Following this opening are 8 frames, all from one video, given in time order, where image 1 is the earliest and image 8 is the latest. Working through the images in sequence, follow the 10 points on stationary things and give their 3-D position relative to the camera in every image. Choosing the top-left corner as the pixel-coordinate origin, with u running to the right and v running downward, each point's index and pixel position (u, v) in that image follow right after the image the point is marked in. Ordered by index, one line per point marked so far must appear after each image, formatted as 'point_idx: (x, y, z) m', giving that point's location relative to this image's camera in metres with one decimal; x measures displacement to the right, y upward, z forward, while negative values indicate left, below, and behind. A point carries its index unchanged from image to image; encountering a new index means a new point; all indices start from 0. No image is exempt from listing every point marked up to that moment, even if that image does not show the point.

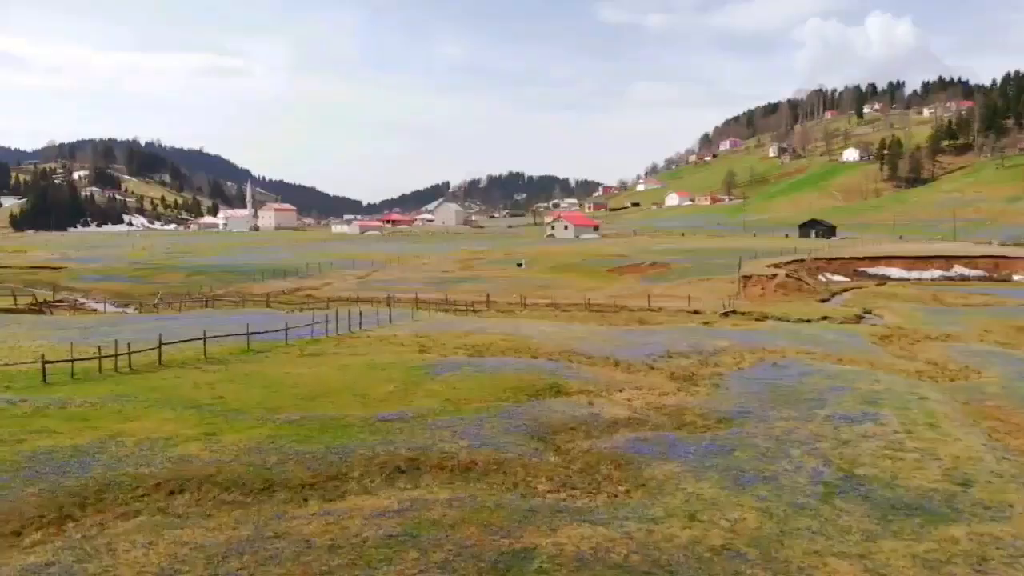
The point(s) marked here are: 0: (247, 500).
0: (-7.1, -5.6, +20.0) m
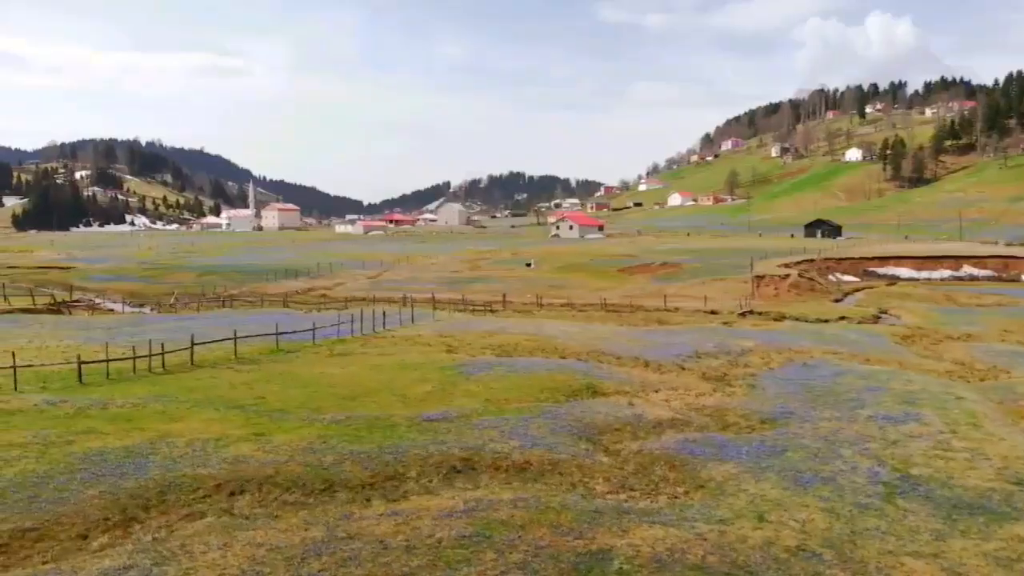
0: (-5.4, -5.6, +19.9) m
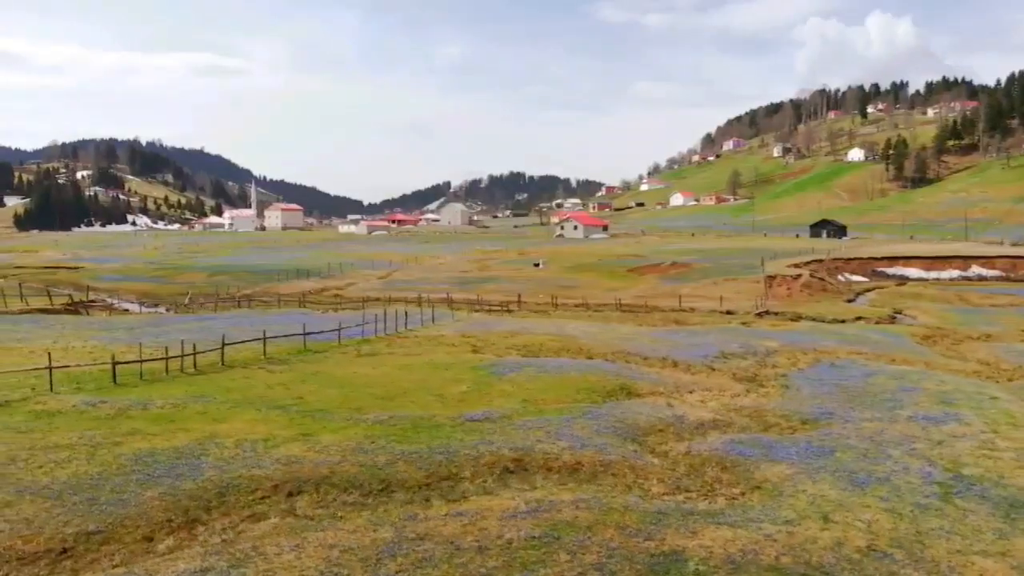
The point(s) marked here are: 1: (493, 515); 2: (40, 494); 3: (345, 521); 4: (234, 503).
0: (-3.8, -5.6, +19.9) m
1: (-0.4, -5.6, +18.5) m
2: (-12.4, -5.4, +19.5) m
3: (-4.1, -5.7, +18.3) m
4: (-7.2, -5.6, +19.6) m
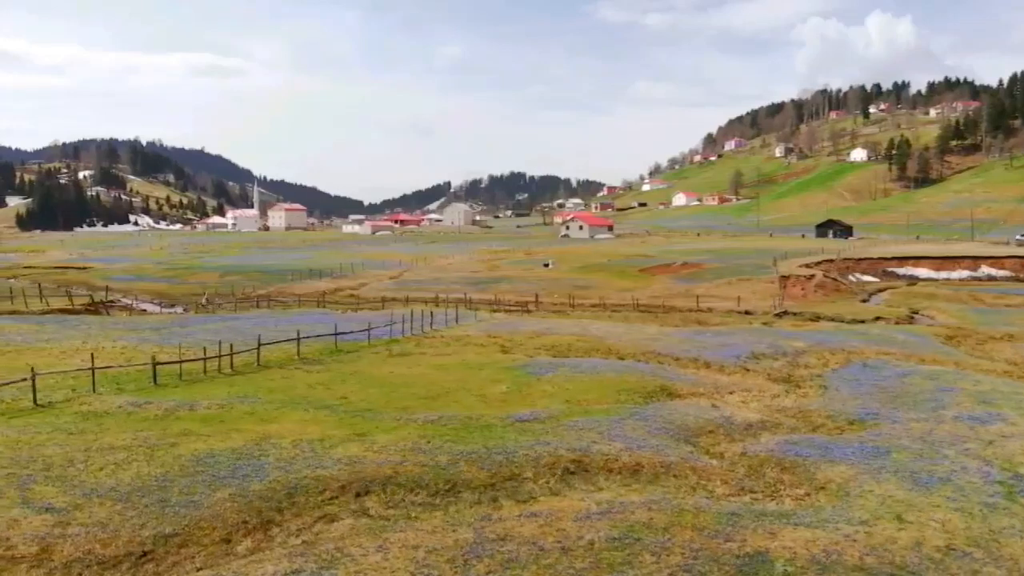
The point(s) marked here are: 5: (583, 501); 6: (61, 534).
0: (-2.0, -5.7, +19.9) m
1: (+1.4, -5.6, +18.4) m
2: (-10.5, -5.4, +19.5) m
3: (-2.2, -5.7, +18.3) m
4: (-5.4, -5.6, +19.6) m
5: (+1.9, -5.6, +19.6) m
6: (-10.4, -5.7, +17.3) m
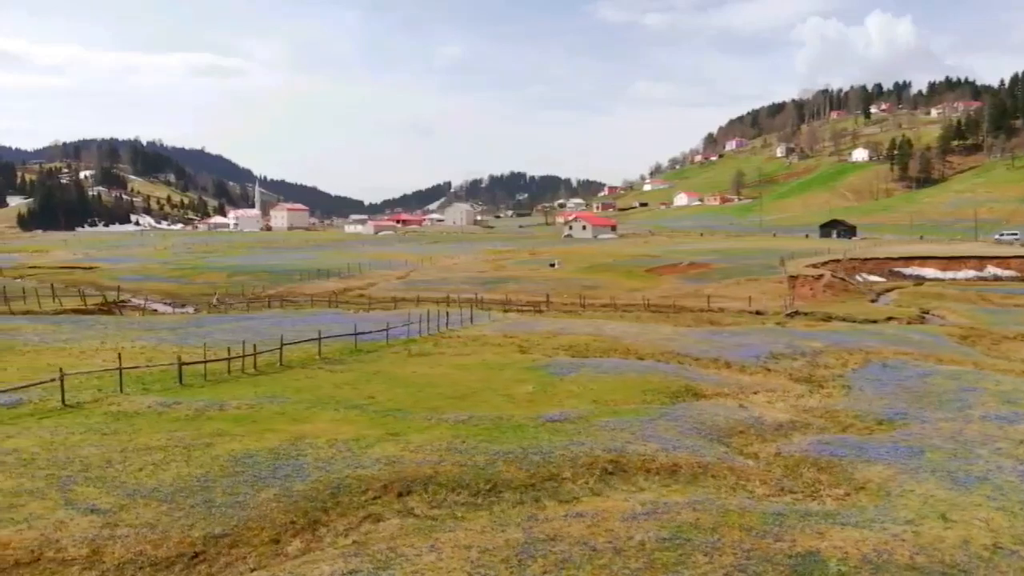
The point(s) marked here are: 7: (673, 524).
0: (-0.8, -5.7, +19.9) m
1: (+2.6, -5.7, +18.5) m
2: (-9.4, -5.4, +19.5) m
3: (-1.1, -5.7, +18.3) m
4: (-4.3, -5.6, +19.6) m
5: (+3.0, -5.6, +19.7) m
6: (-9.3, -5.7, +17.3) m
7: (+3.9, -5.7, +18.0) m
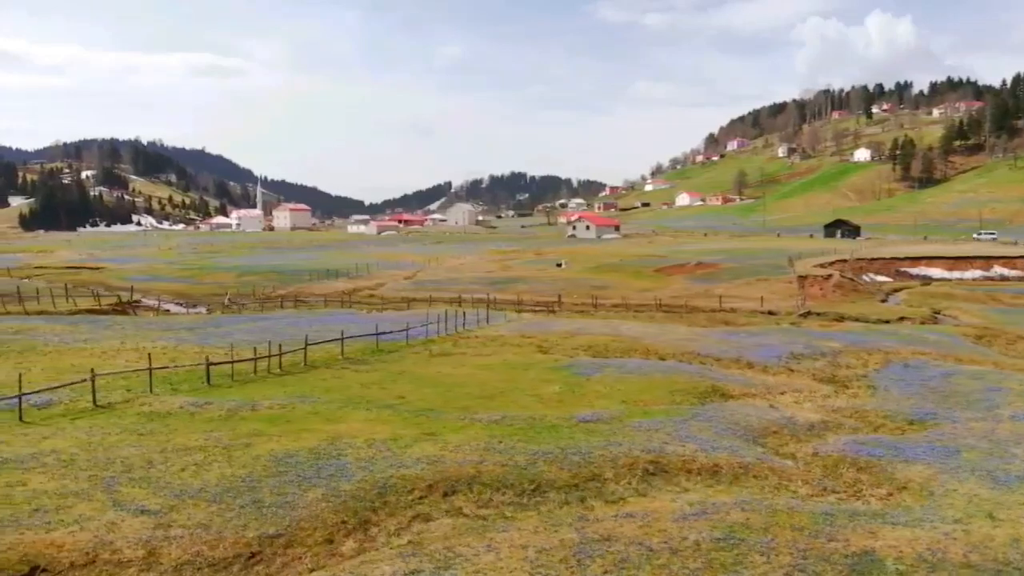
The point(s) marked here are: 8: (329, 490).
0: (+0.4, -5.7, +19.9) m
1: (+3.8, -5.7, +18.5) m
2: (-8.1, -5.5, +19.5) m
3: (+0.2, -5.7, +18.3) m
4: (-3.0, -5.6, +19.6) m
5: (+4.3, -5.6, +19.7) m
6: (-8.0, -5.7, +17.3) m
7: (+5.1, -5.7, +18.1) m
8: (-4.9, -5.4, +20.0) m
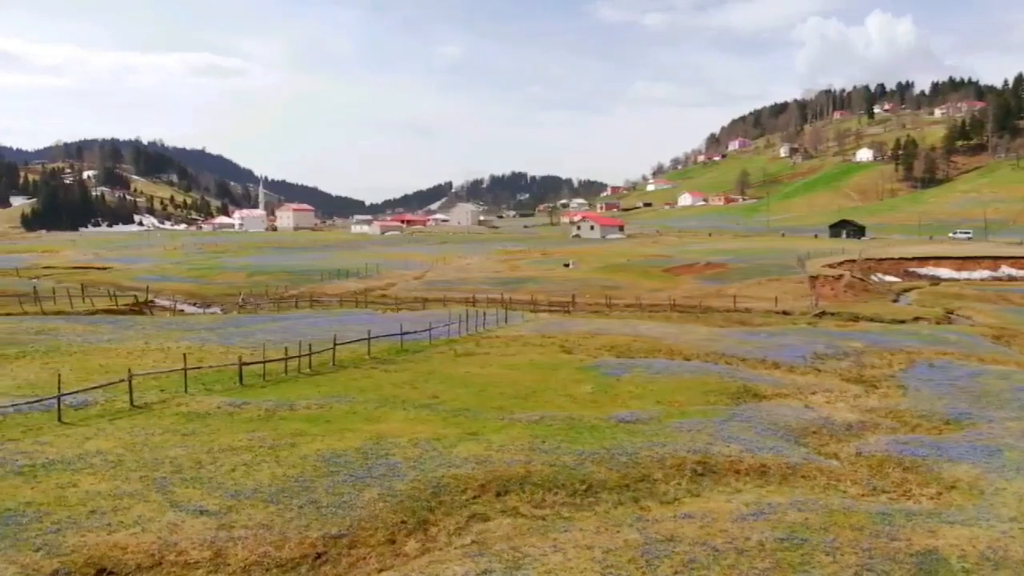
0: (+1.9, -5.7, +19.9) m
1: (+5.2, -5.7, +18.5) m
2: (-6.7, -5.5, +19.6) m
3: (+1.6, -5.8, +18.4) m
4: (-1.6, -5.6, +19.6) m
5: (+5.7, -5.6, +19.7) m
6: (-6.6, -5.8, +17.3) m
7: (+6.6, -5.7, +18.1) m
8: (-3.4, -5.4, +20.0) m
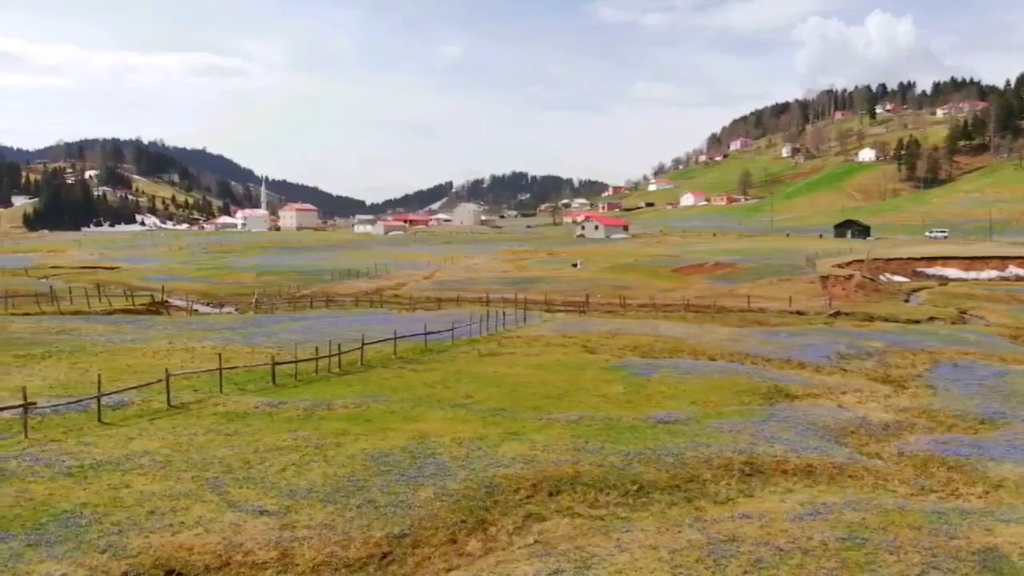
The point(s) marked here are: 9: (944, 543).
0: (+3.3, -5.7, +20.0) m
1: (+6.7, -5.7, +18.6) m
2: (-5.2, -5.5, +19.6) m
3: (+3.1, -5.8, +18.5) m
4: (-0.1, -5.7, +19.7) m
5: (+7.2, -5.7, +19.8) m
6: (-5.1, -5.8, +17.4) m
7: (+8.0, -5.7, +18.2) m
8: (-2.0, -5.4, +20.1) m
9: (+9.9, -5.9, +17.2) m
